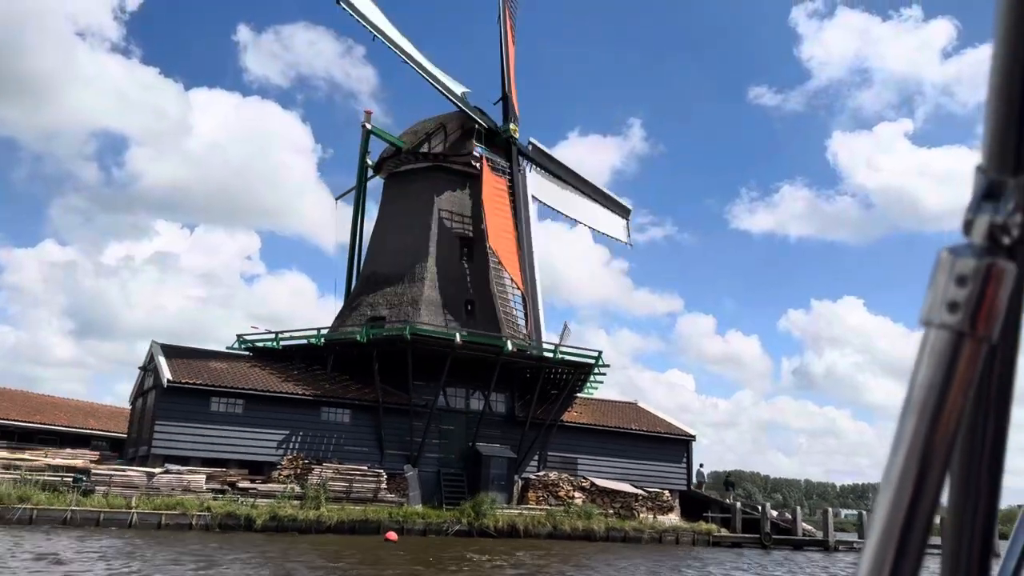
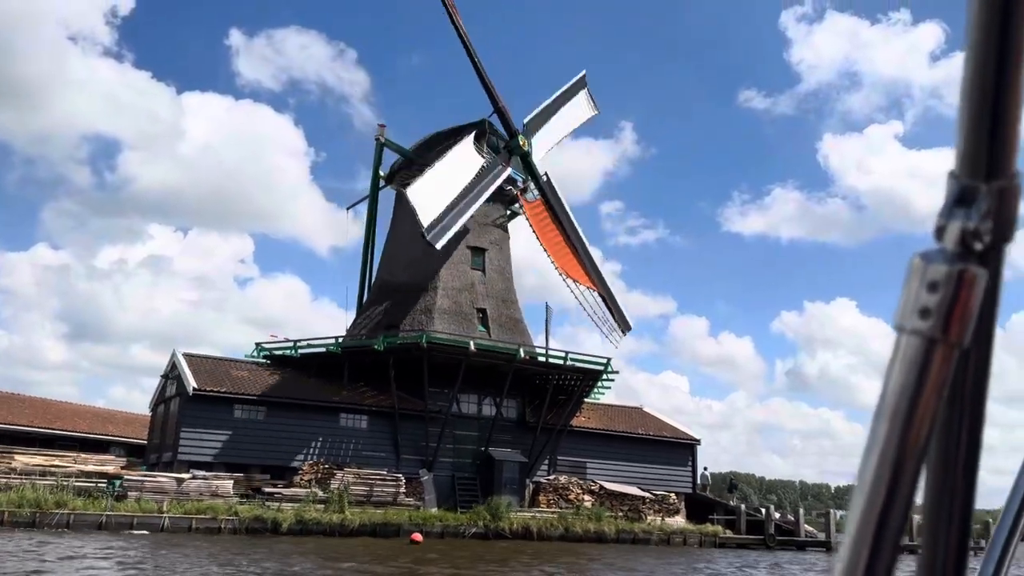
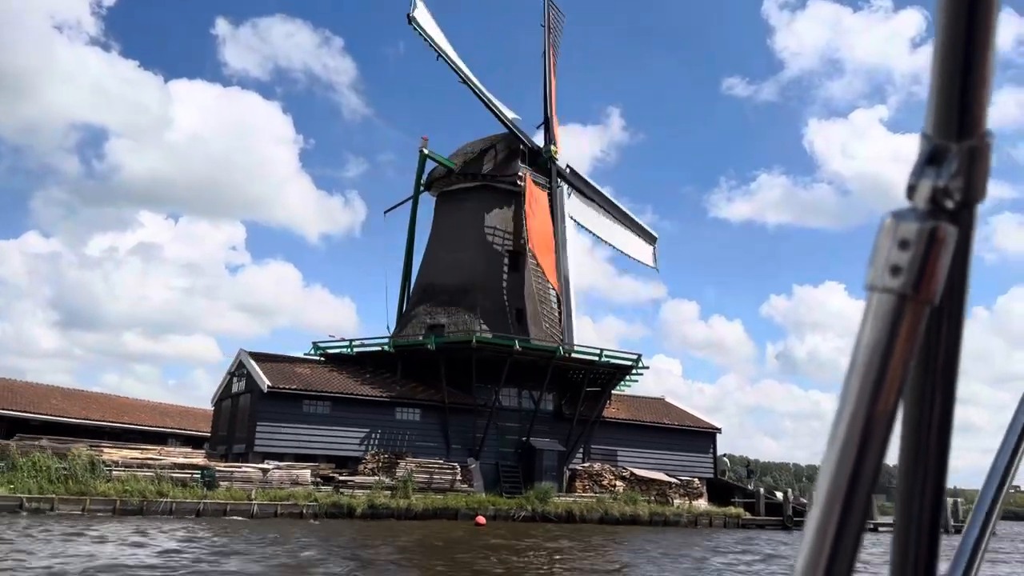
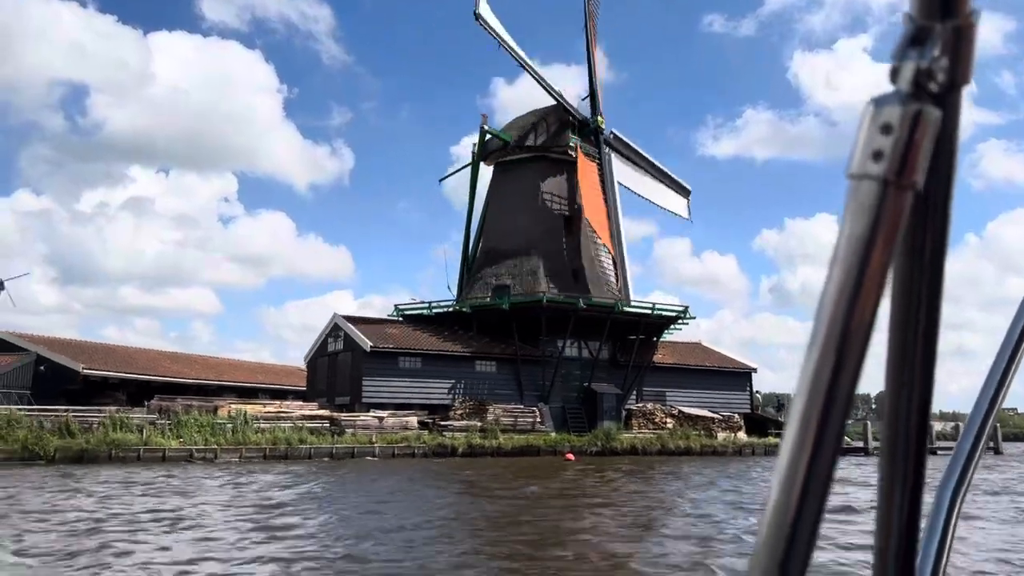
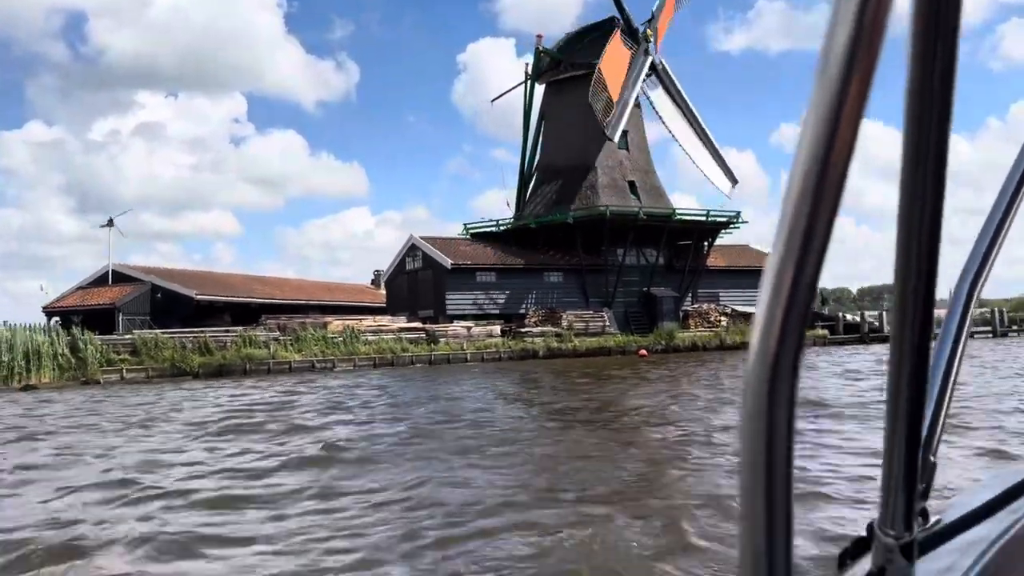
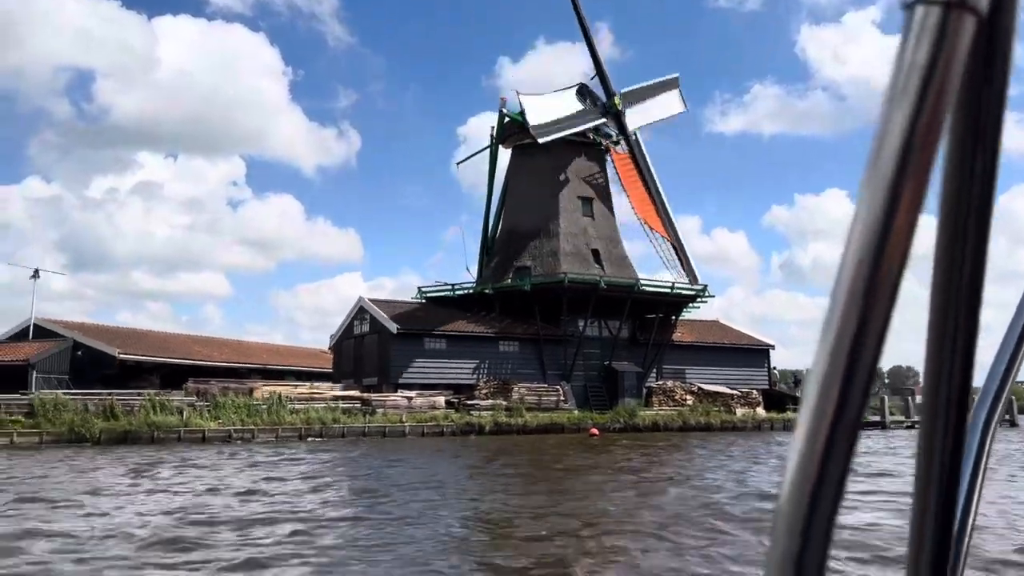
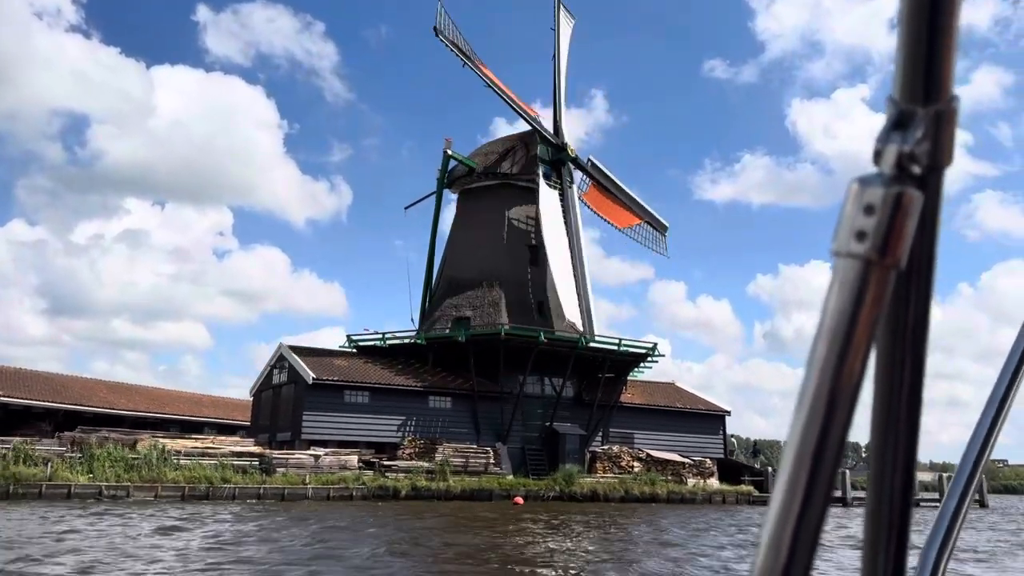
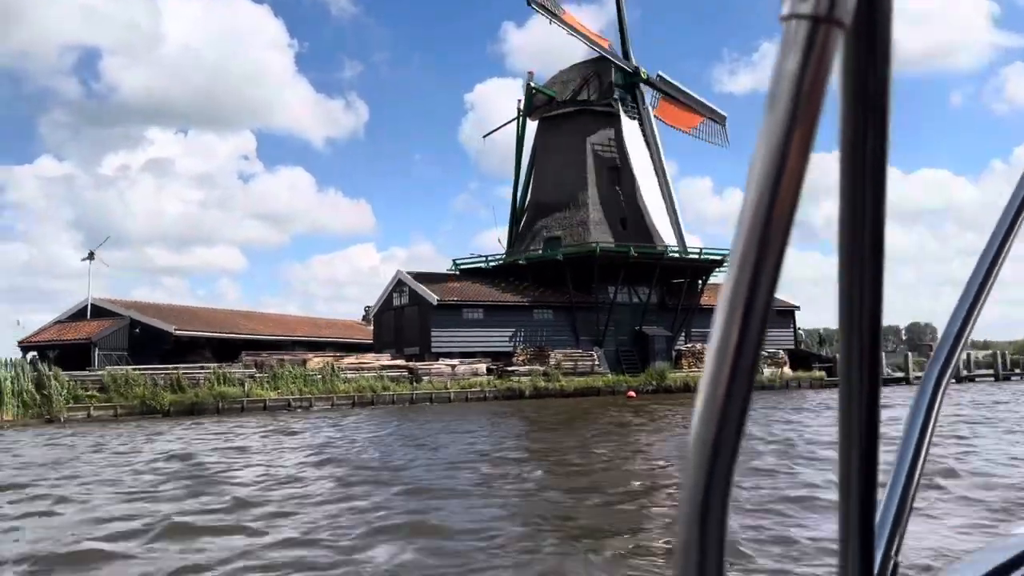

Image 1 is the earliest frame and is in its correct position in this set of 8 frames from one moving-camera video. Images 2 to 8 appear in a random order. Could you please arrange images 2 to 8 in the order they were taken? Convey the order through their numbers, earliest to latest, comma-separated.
2, 3, 7, 4, 6, 8, 5
